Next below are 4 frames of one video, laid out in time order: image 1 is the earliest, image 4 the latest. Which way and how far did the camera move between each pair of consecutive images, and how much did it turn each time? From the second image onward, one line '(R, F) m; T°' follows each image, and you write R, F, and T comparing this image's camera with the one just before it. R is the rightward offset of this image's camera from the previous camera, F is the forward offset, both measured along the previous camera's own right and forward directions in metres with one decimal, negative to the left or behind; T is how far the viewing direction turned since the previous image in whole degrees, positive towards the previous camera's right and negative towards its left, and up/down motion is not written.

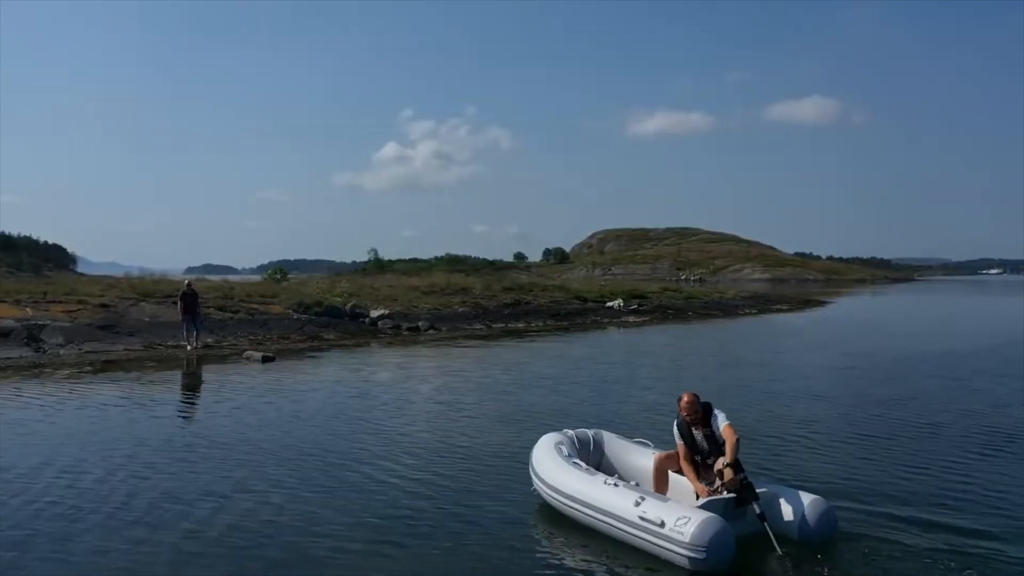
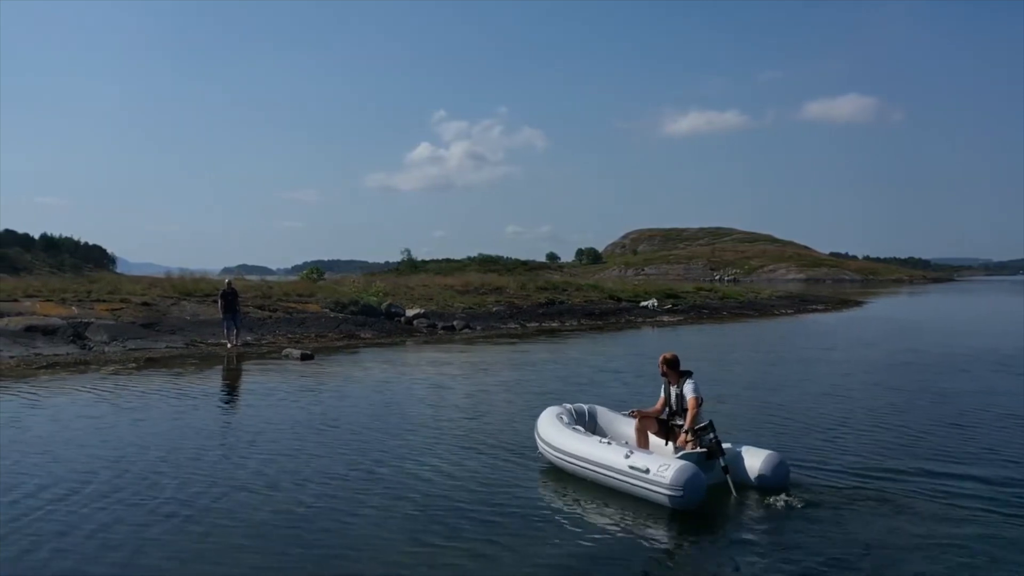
(-0.1, 0.0) m; -2°
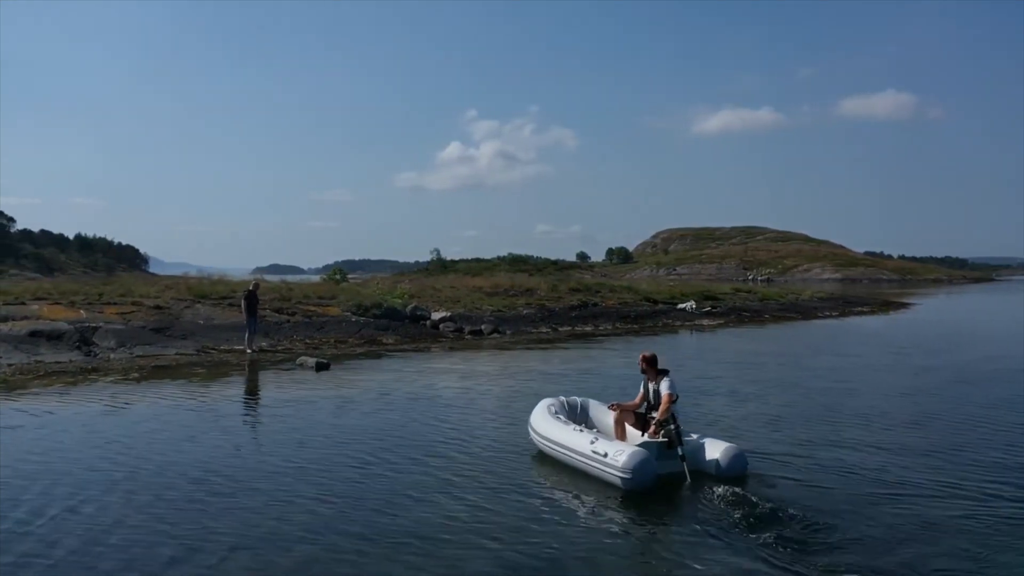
(0.0, +1.4) m; -2°
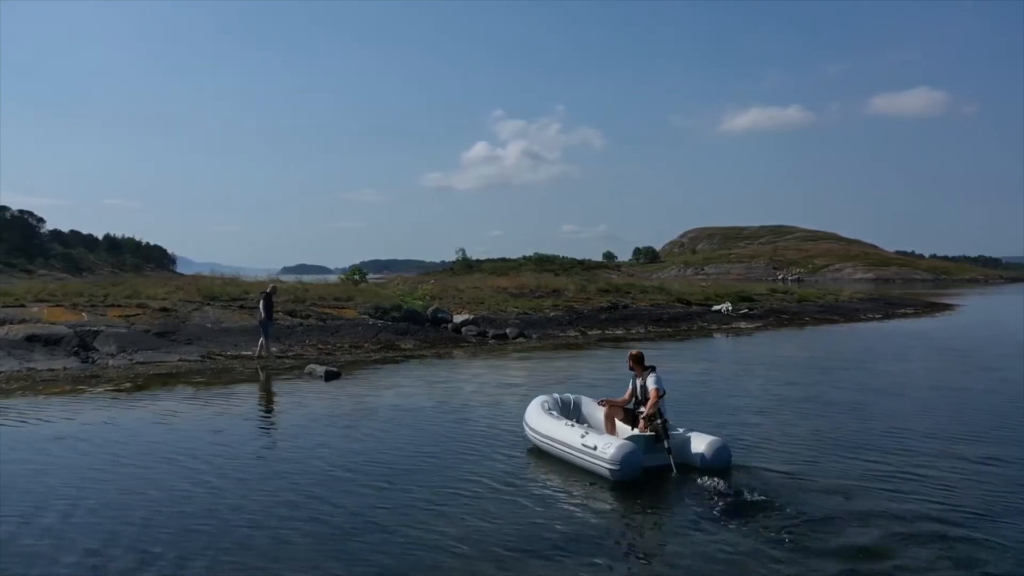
(0.0, +1.4) m; -2°
